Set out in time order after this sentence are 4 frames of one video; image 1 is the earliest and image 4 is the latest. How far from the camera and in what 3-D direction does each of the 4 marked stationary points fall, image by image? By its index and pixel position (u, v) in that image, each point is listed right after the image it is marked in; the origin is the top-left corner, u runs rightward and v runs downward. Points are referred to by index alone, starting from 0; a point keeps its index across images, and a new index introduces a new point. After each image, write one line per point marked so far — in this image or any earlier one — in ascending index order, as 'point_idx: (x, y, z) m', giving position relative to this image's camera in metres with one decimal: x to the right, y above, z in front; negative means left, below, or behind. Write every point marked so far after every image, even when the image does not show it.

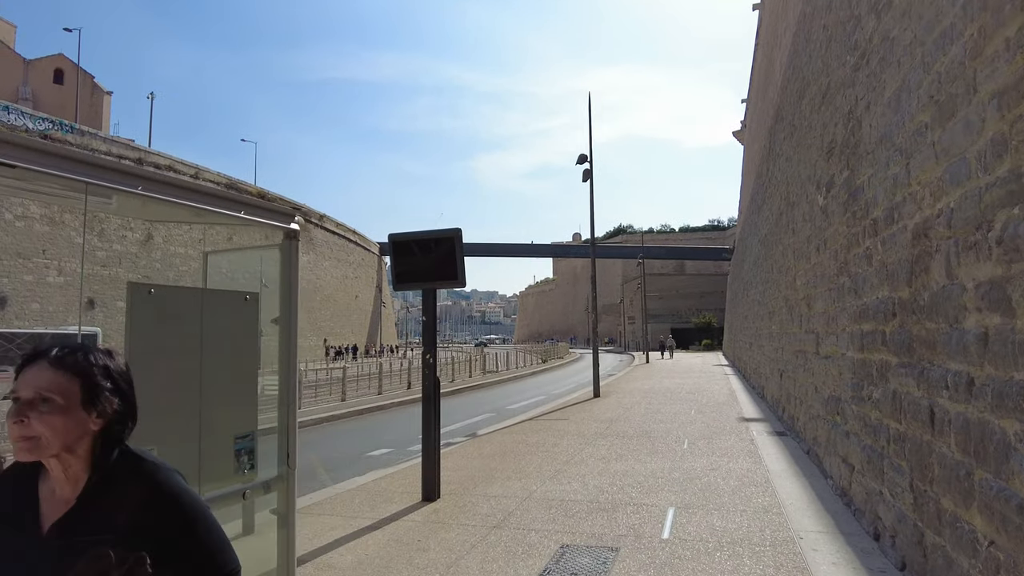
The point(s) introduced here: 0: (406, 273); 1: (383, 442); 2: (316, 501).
0: (-1.1, +0.1, +6.6) m
1: (-2.4, -2.8, +12.1) m
2: (-2.0, -2.2, +6.8) m
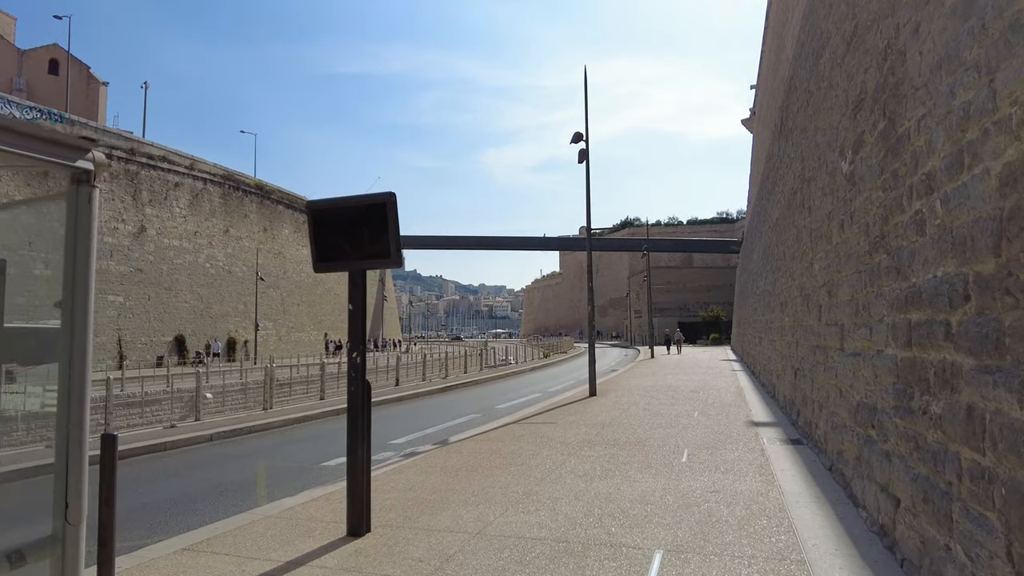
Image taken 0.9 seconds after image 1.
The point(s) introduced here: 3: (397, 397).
0: (-1.5, +0.3, +5.3) m
1: (-2.7, -2.6, +10.8) m
2: (-2.4, -2.0, +5.5) m
3: (-3.4, -3.2, +19.4) m
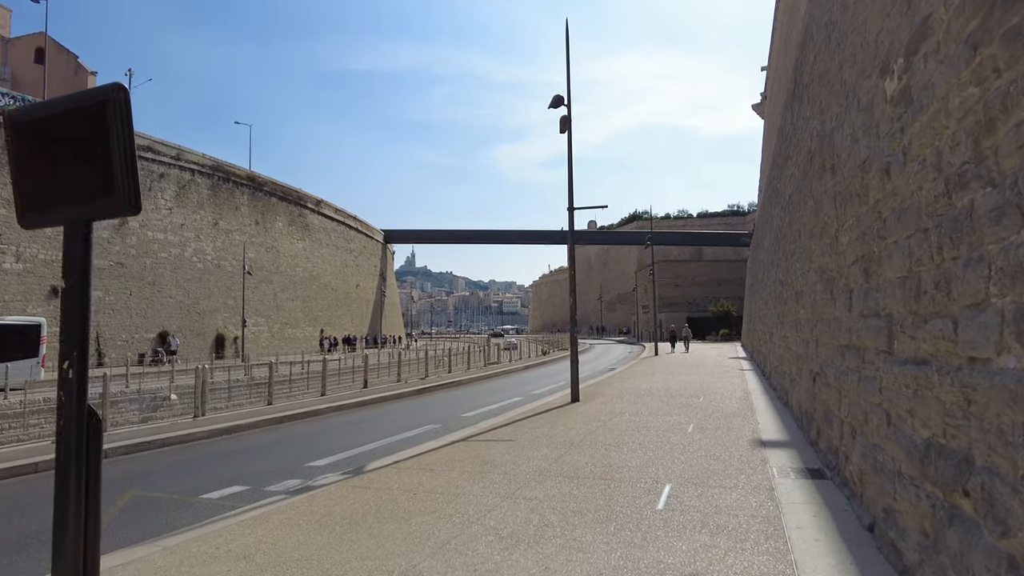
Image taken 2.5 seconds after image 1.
0: (-2.3, +0.5, +3.1) m
1: (-3.4, -2.4, +8.7) m
2: (-3.2, -1.9, +3.3) m
3: (-4.0, -3.0, +17.3) m
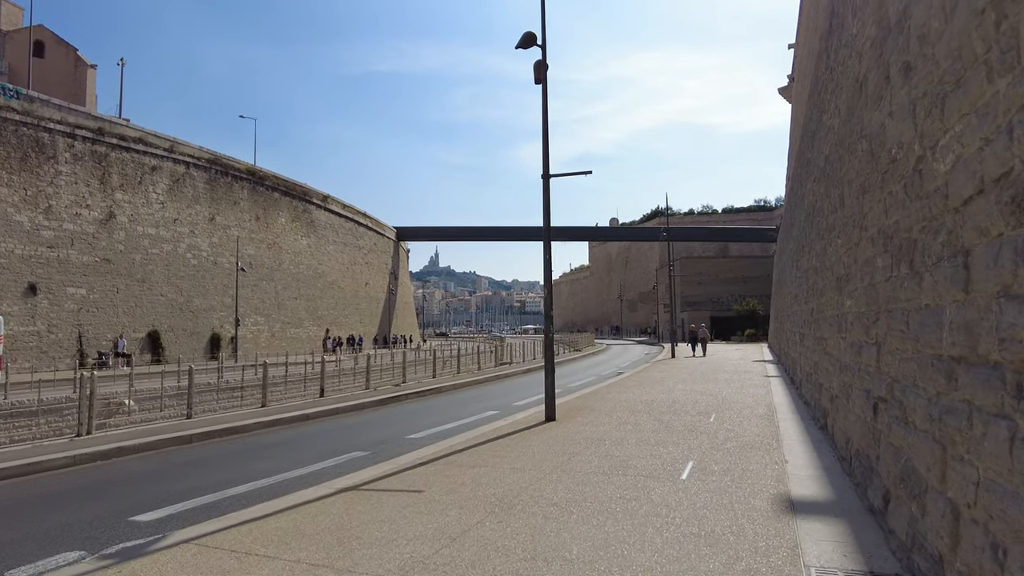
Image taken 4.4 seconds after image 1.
0: (-3.3, +0.7, +0.4) m
1: (-4.3, -2.2, +5.9) m
2: (-4.3, -1.7, +0.6) m
3: (-4.5, -2.8, +14.6) m
